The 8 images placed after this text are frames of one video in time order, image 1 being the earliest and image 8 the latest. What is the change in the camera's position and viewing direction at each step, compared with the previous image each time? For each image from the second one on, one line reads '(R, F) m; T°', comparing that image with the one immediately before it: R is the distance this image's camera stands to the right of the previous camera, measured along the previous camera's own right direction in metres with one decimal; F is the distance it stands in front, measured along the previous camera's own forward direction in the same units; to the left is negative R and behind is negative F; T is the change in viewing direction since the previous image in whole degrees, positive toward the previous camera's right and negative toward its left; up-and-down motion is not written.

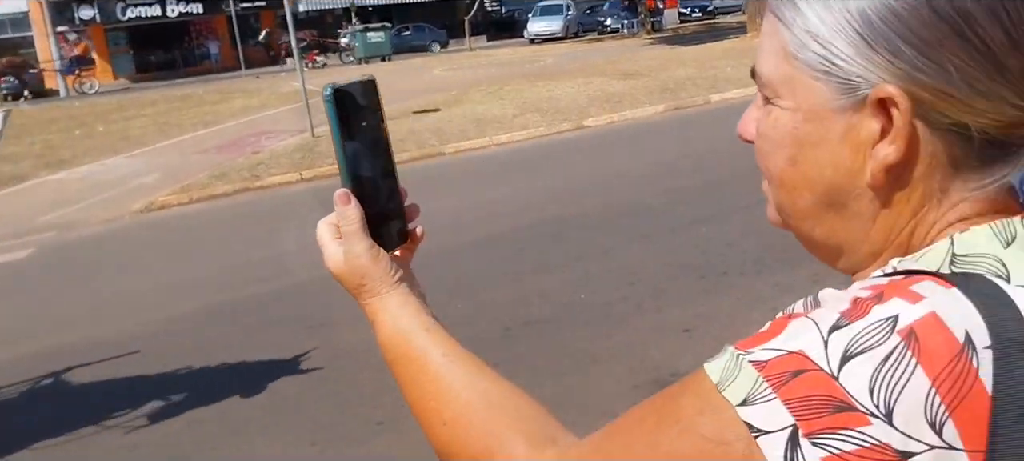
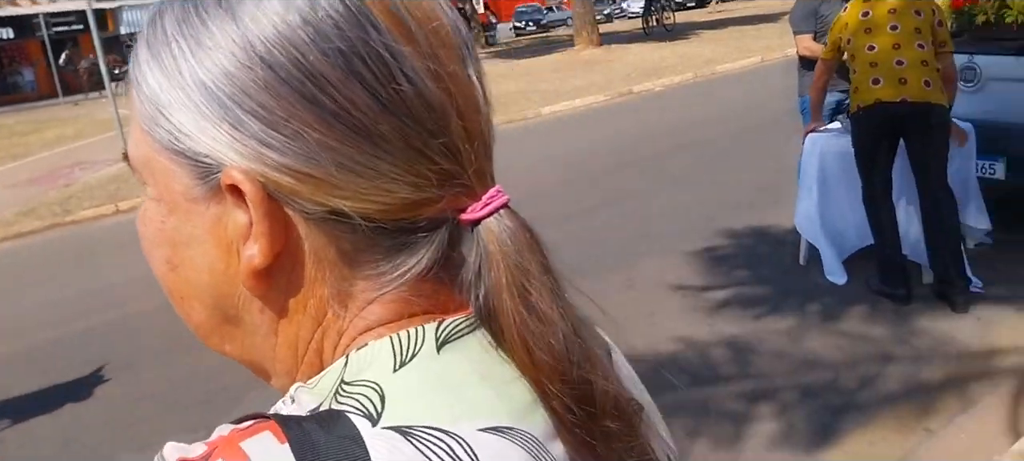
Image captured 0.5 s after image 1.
(+0.3, +0.1) m; +9°
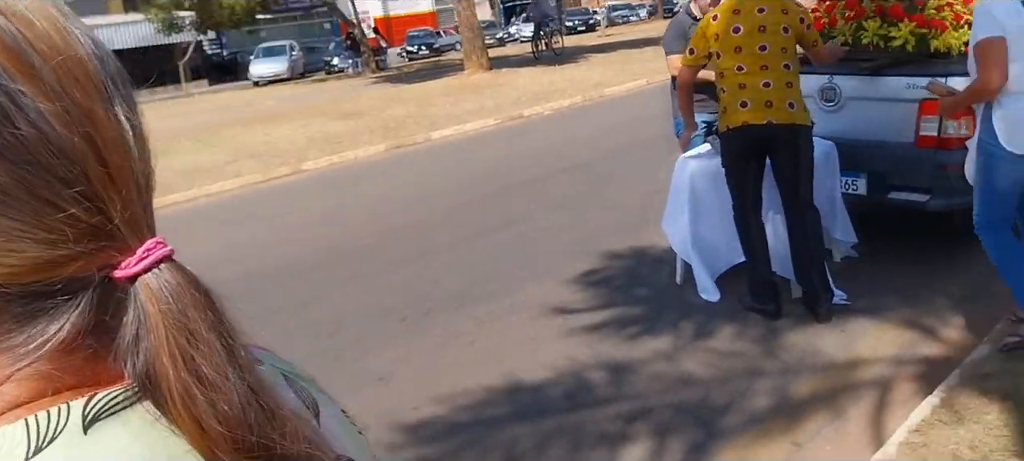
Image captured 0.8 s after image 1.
(+0.1, +0.1) m; +6°
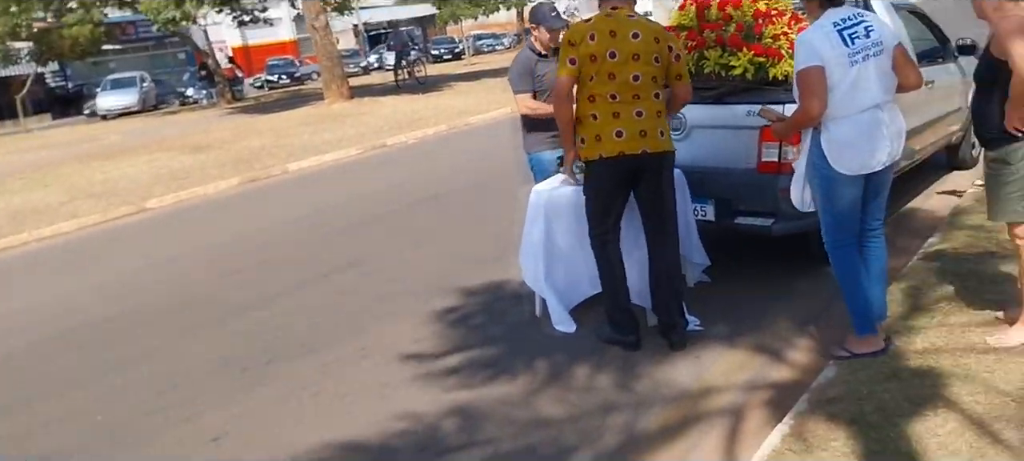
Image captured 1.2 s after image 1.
(+0.1, +0.2) m; +8°
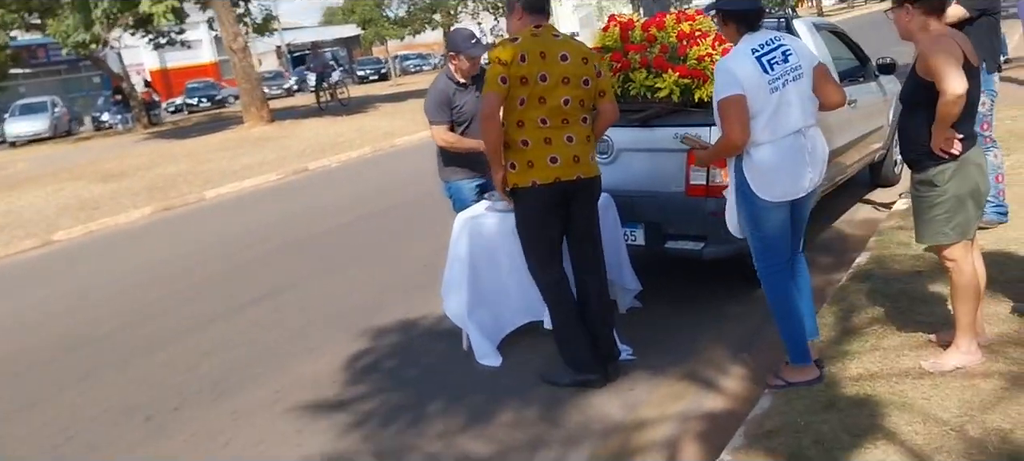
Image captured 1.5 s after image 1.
(0.0, +0.2) m; +4°
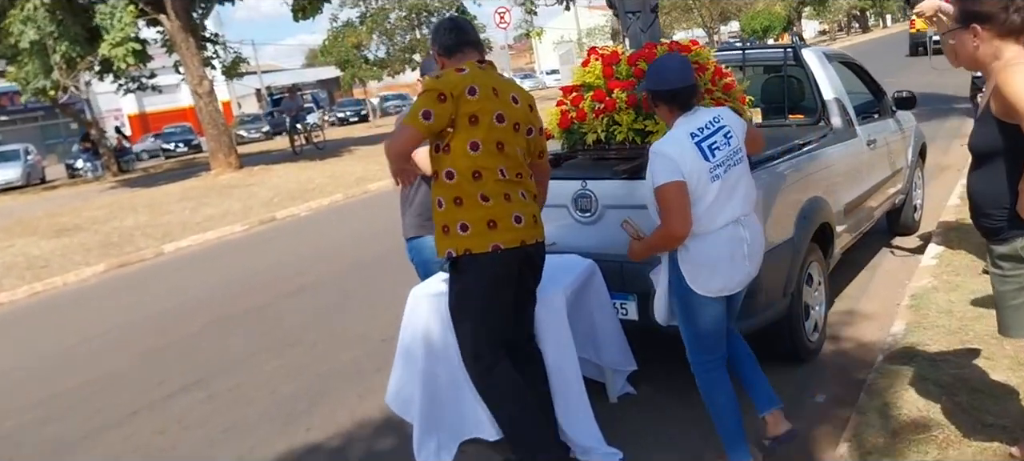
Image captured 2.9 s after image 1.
(+0.1, +0.9) m; +1°
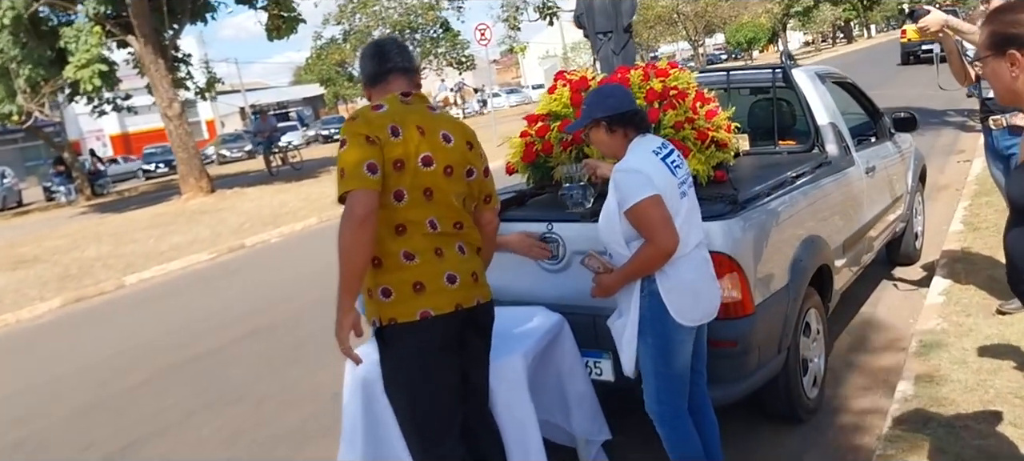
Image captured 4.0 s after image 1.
(+0.1, +0.6) m; +1°
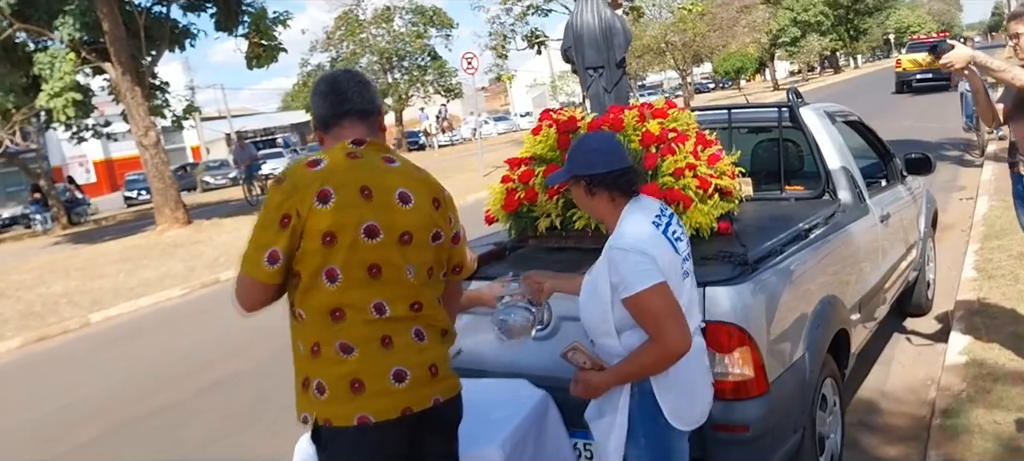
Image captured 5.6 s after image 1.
(0.0, +0.5) m; +1°
